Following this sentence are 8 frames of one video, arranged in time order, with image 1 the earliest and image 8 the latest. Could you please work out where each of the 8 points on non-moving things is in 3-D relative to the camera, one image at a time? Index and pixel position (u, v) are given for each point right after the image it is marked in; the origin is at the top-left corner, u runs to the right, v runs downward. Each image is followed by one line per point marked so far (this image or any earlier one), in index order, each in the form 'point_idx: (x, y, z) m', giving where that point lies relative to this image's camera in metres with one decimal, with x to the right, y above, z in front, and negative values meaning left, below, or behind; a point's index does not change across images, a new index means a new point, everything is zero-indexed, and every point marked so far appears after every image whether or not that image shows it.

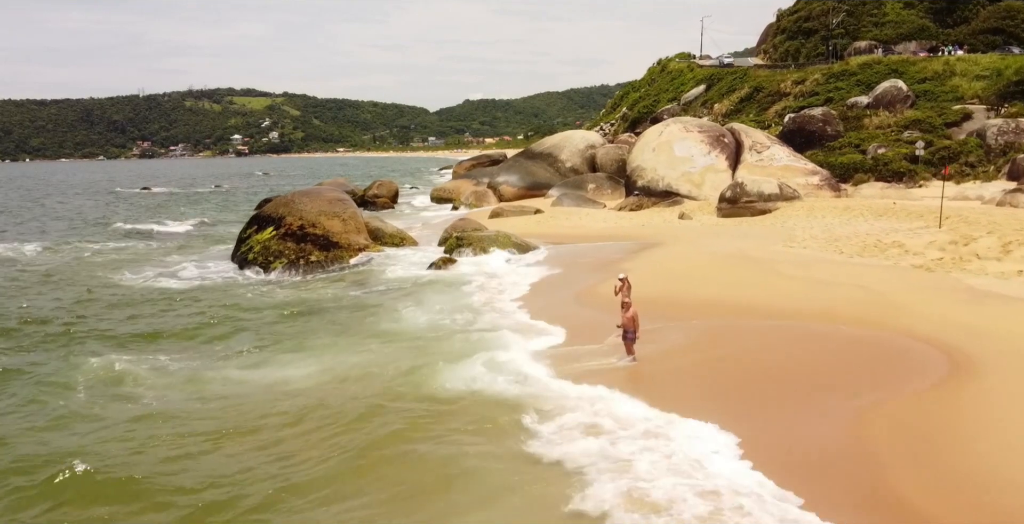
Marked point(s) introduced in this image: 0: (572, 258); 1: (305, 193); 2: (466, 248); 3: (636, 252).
0: (+0.7, 0.0, +12.9) m
1: (-3.0, +1.0, +15.5) m
2: (-0.6, +0.2, +13.3) m
3: (+1.5, +0.1, +12.6) m
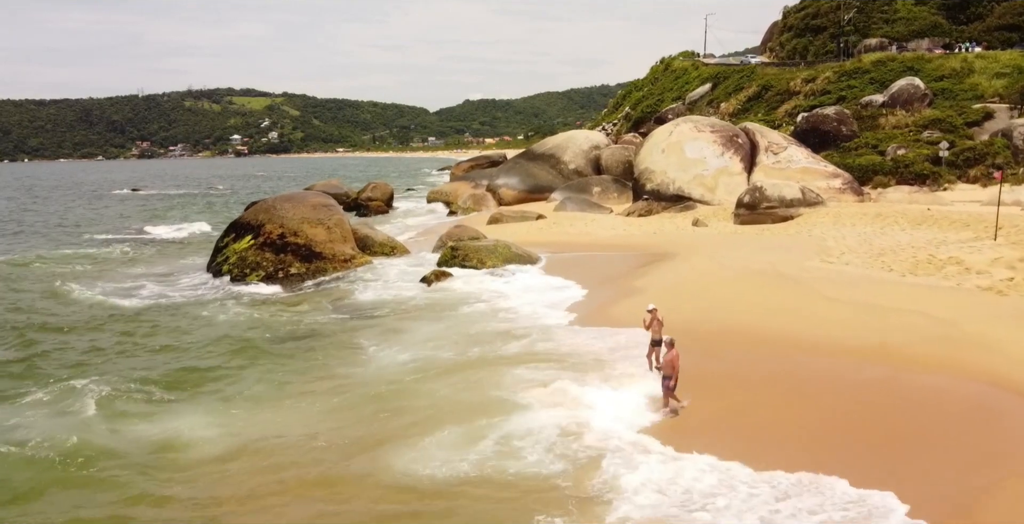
0: (+0.8, -0.1, +11.6) m
1: (-3.0, +0.9, +14.3) m
2: (-0.6, 0.0, +12.1) m
3: (+1.5, 0.0, +11.4) m
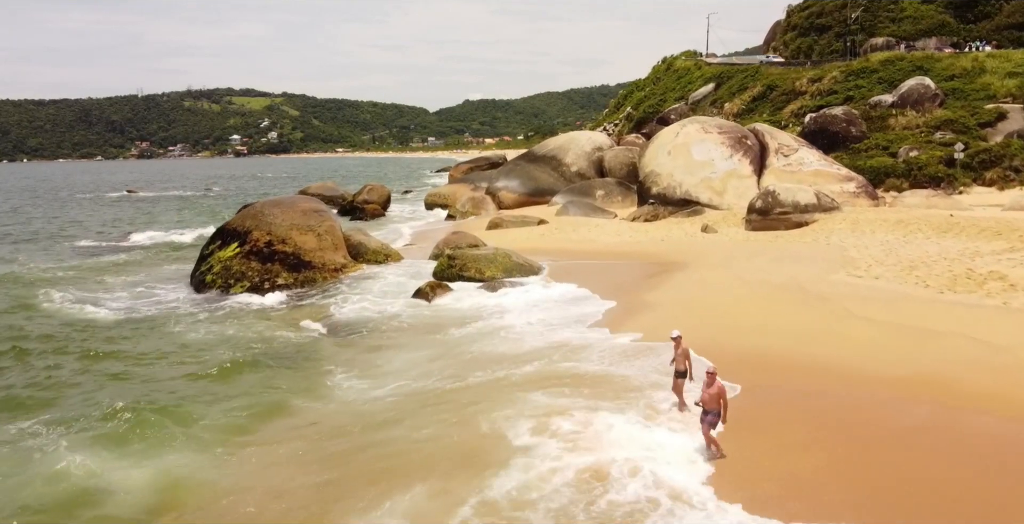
0: (+0.8, -0.2, +10.9) m
1: (-3.0, +0.8, +13.6) m
2: (-0.6, -0.1, +11.4) m
3: (+1.5, -0.1, +10.7) m
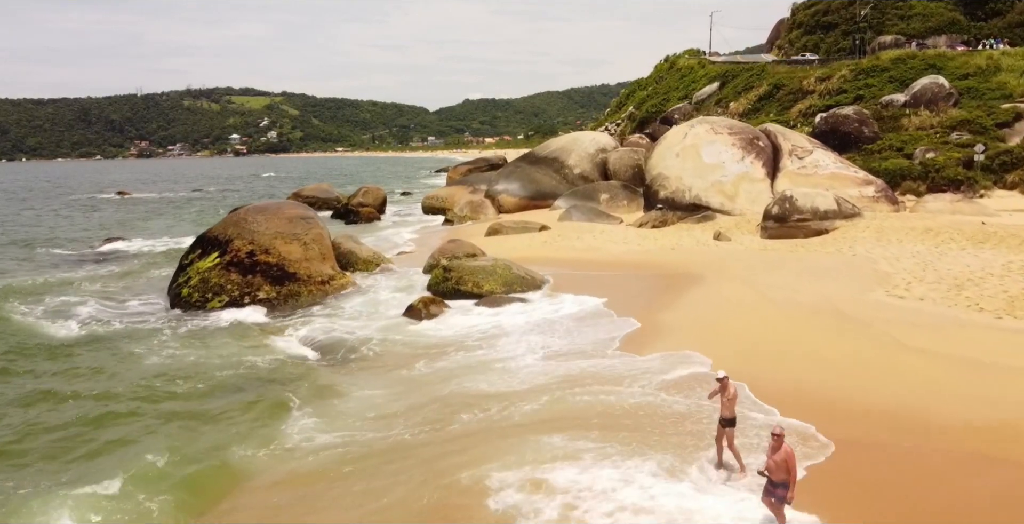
0: (+0.8, -0.3, +10.1) m
1: (-3.0, +0.6, +12.7) m
2: (-0.6, -0.2, +10.5) m
3: (+1.5, -0.3, +9.9) m
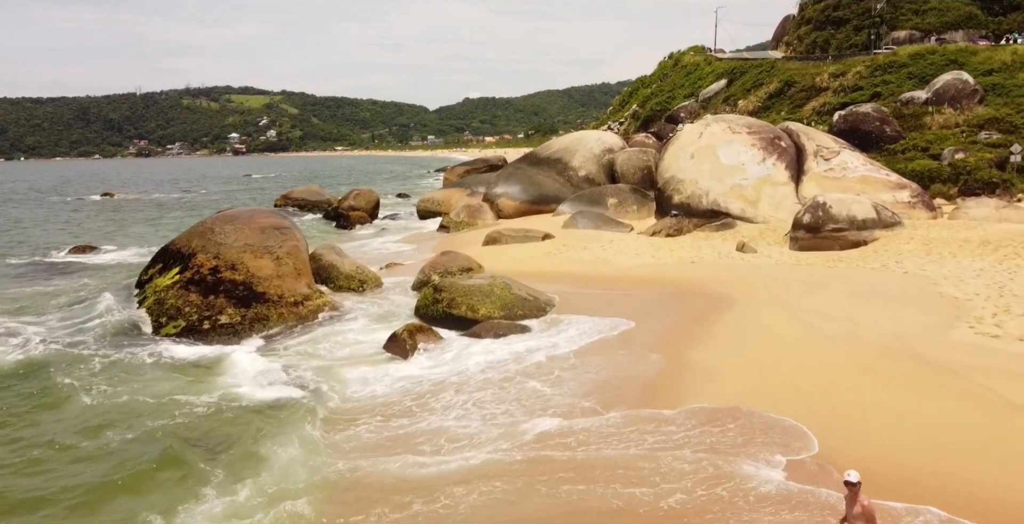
0: (+0.8, -0.5, +8.7) m
1: (-3.0, +0.5, +11.3) m
2: (-0.6, -0.4, +9.1) m
3: (+1.5, -0.4, +8.5) m
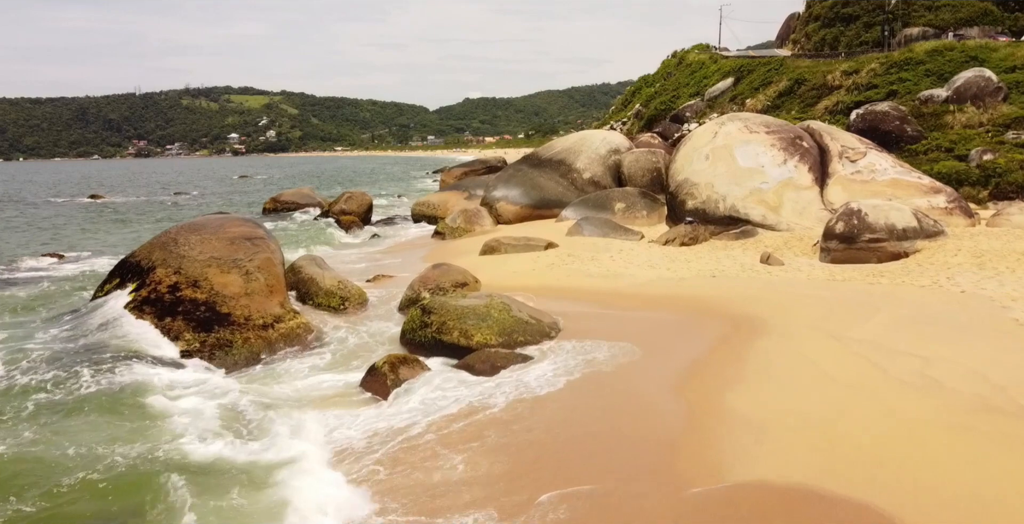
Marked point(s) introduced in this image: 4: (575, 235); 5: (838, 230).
0: (+0.8, -0.6, +7.5) m
1: (-3.0, +0.3, +10.1) m
2: (-0.6, -0.5, +7.9) m
3: (+1.5, -0.6, +7.3) m
4: (+0.8, +0.4, +13.9) m
5: (+3.2, +0.3, +10.5) m
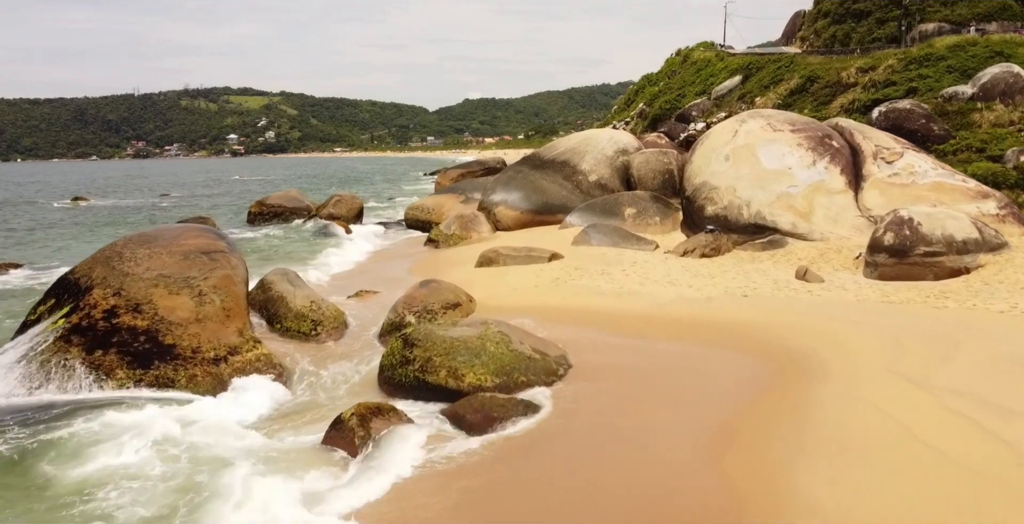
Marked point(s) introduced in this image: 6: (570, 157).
0: (+0.8, -0.8, +6.1) m
1: (-3.0, +0.2, +8.7) m
2: (-0.6, -0.7, +6.5) m
3: (+1.5, -0.7, +5.9) m
4: (+0.8, +0.2, +12.5) m
5: (+3.2, +0.2, +9.1) m
6: (+0.9, +1.6, +16.1) m
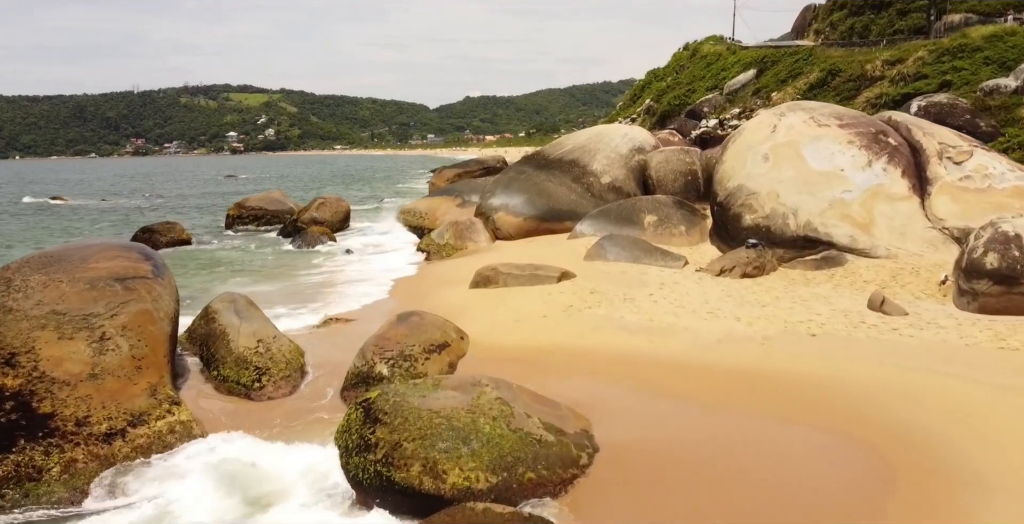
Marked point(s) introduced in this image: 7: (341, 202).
0: (+0.8, -1.0, +4.2) m
1: (-3.0, 0.0, +6.8) m
2: (-0.6, -0.8, +4.6) m
3: (+1.5, -0.9, +3.9) m
4: (+0.8, 0.0, +10.6) m
5: (+3.2, 0.0, +7.1) m
6: (+0.9, +1.4, +14.1) m
7: (-3.1, +1.1, +19.0) m
